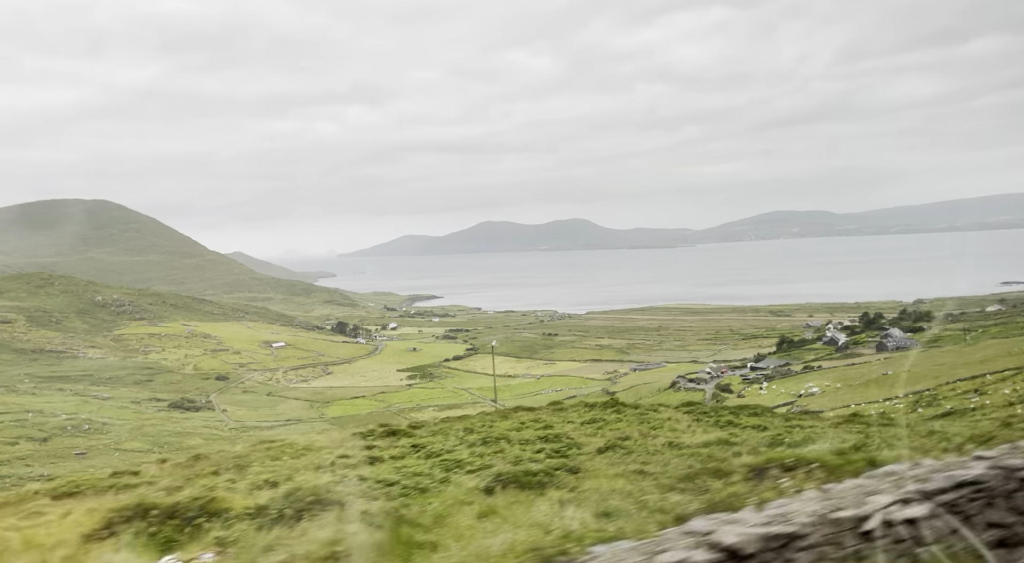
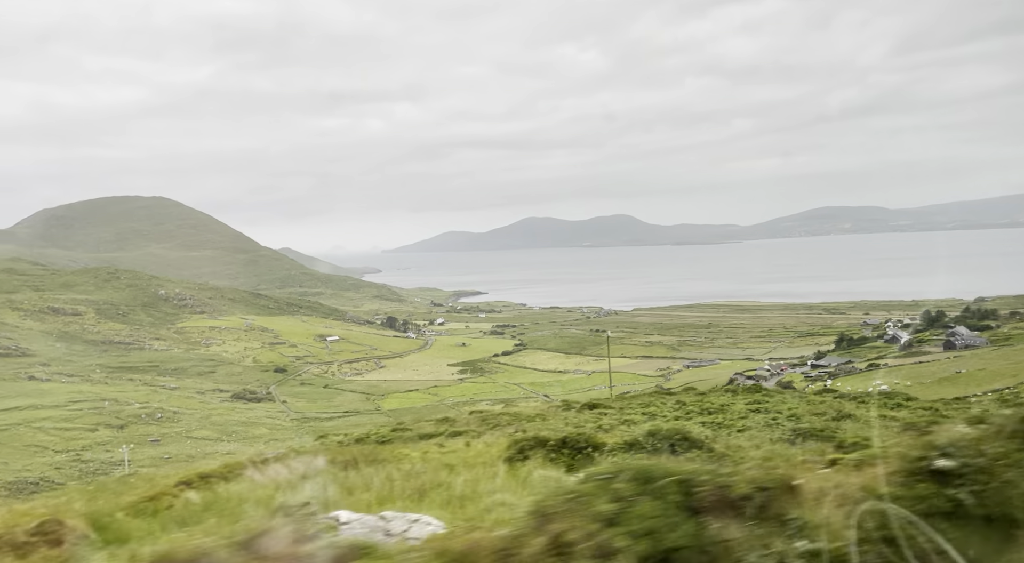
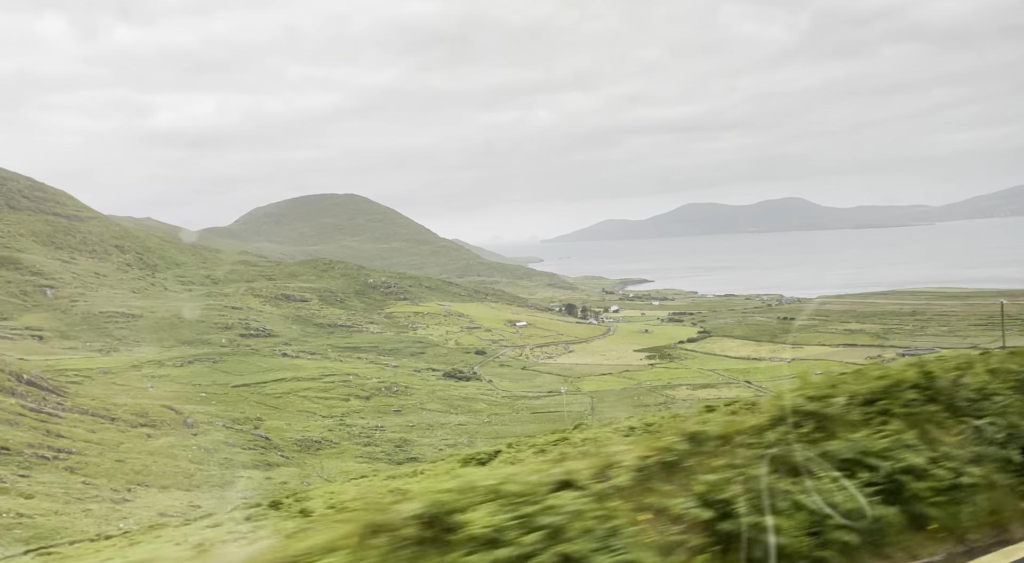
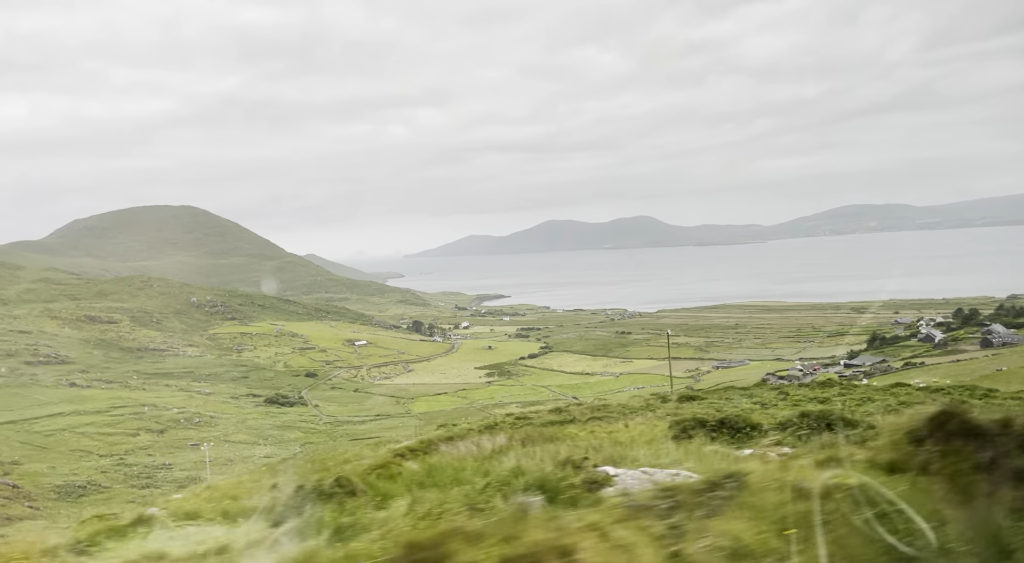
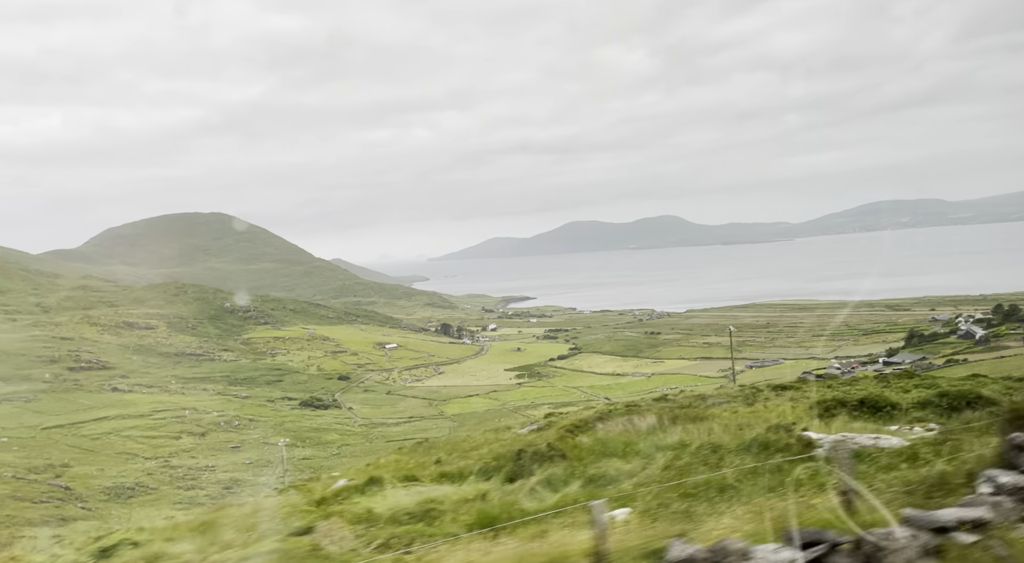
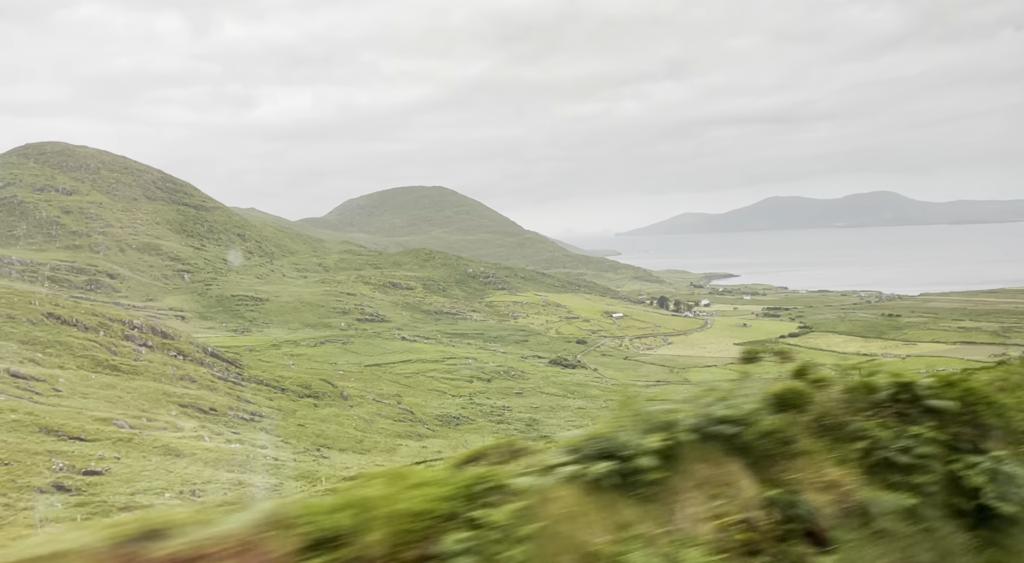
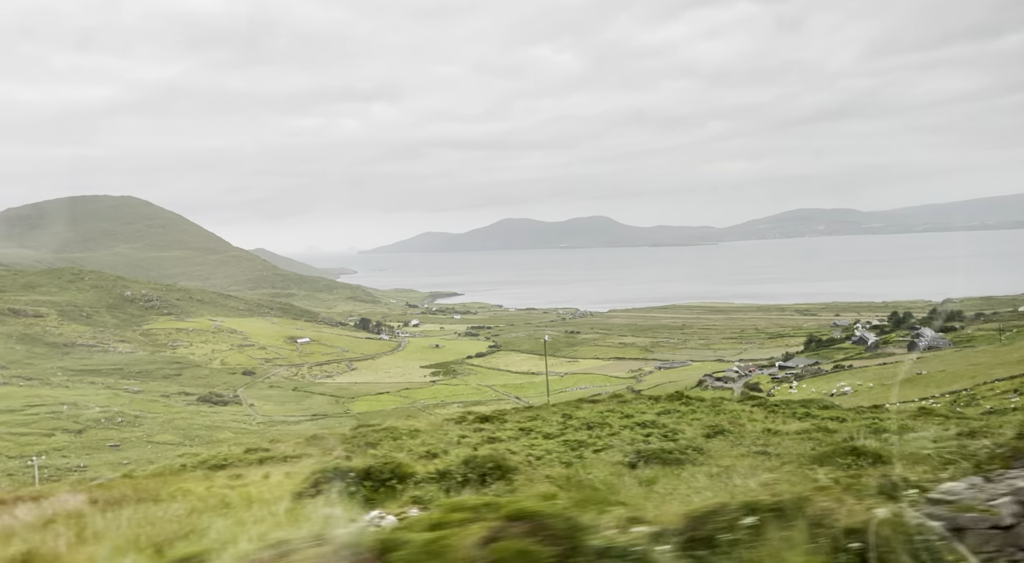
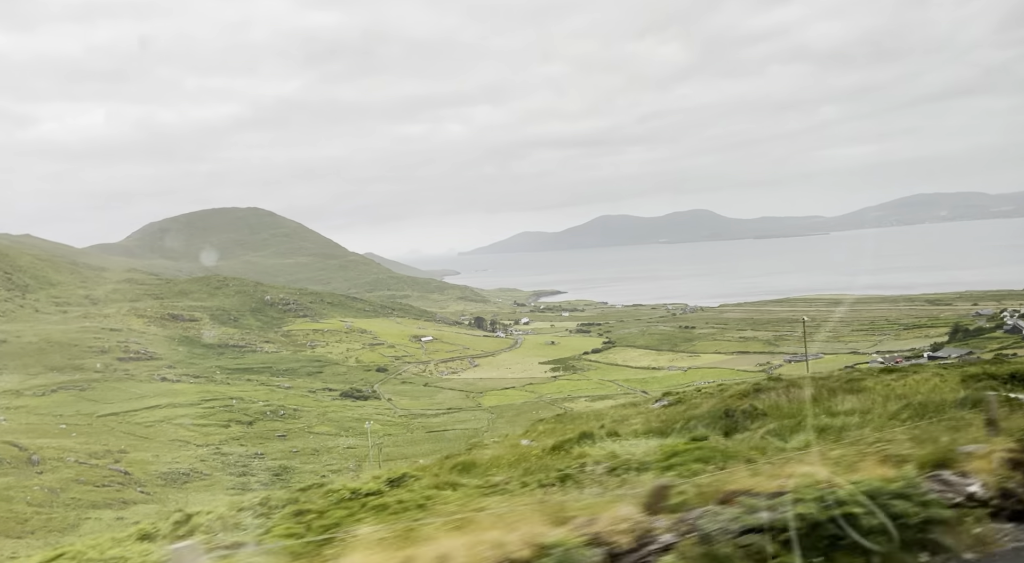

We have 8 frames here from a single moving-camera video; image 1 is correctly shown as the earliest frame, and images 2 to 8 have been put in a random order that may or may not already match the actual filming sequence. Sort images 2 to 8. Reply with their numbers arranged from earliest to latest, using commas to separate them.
7, 2, 4, 5, 8, 3, 6
